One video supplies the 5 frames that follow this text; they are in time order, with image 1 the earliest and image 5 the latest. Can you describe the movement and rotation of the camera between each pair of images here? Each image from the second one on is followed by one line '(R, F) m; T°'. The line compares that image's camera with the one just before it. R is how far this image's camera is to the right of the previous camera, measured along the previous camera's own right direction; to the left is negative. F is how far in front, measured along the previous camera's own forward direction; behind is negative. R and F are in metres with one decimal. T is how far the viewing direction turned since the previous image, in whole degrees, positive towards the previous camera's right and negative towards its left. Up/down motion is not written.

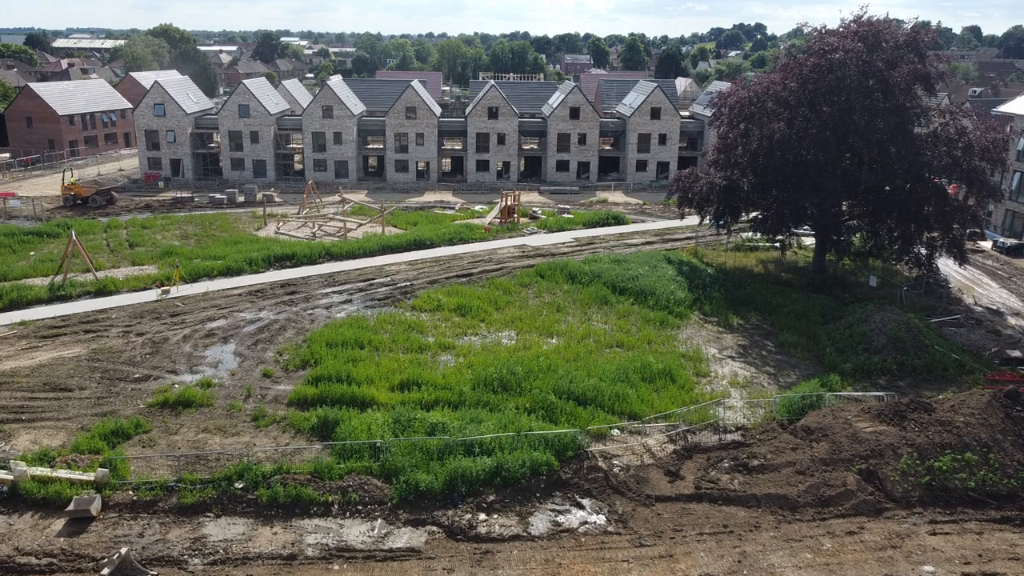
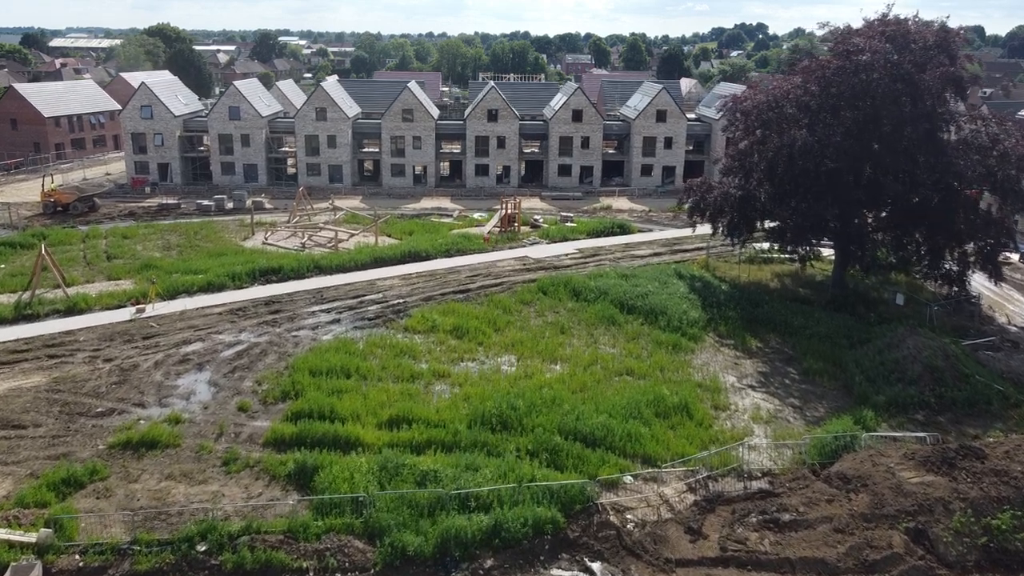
(0.0, +1.9) m; 0°
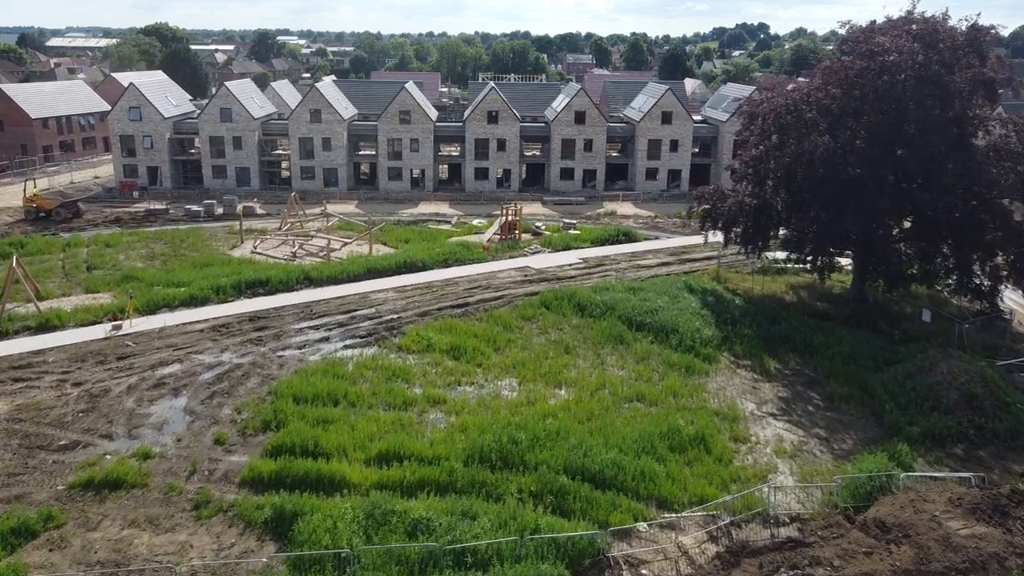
(0.0, +1.6) m; 0°
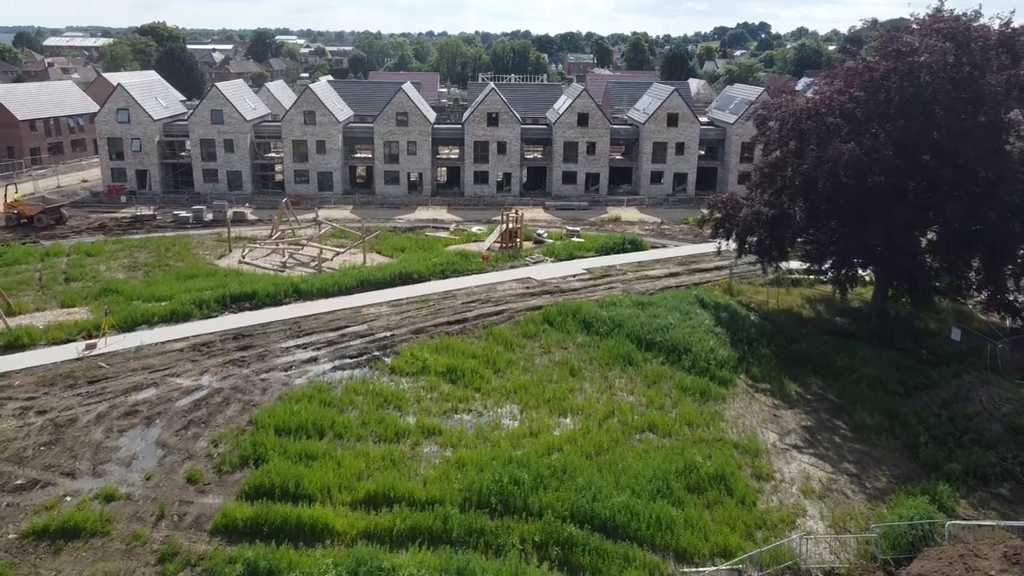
(0.0, +1.6) m; 0°
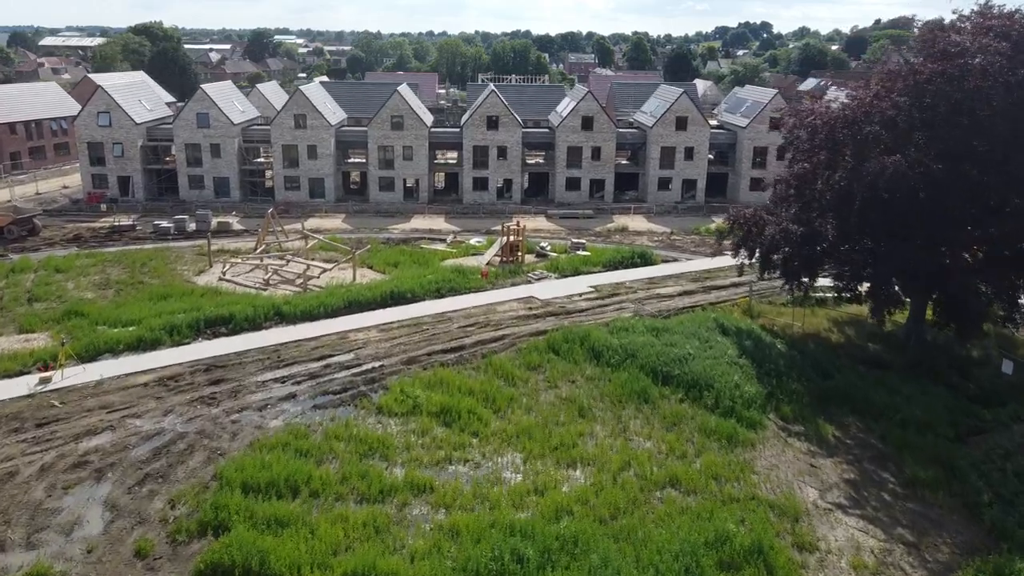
(0.0, +2.3) m; 0°
